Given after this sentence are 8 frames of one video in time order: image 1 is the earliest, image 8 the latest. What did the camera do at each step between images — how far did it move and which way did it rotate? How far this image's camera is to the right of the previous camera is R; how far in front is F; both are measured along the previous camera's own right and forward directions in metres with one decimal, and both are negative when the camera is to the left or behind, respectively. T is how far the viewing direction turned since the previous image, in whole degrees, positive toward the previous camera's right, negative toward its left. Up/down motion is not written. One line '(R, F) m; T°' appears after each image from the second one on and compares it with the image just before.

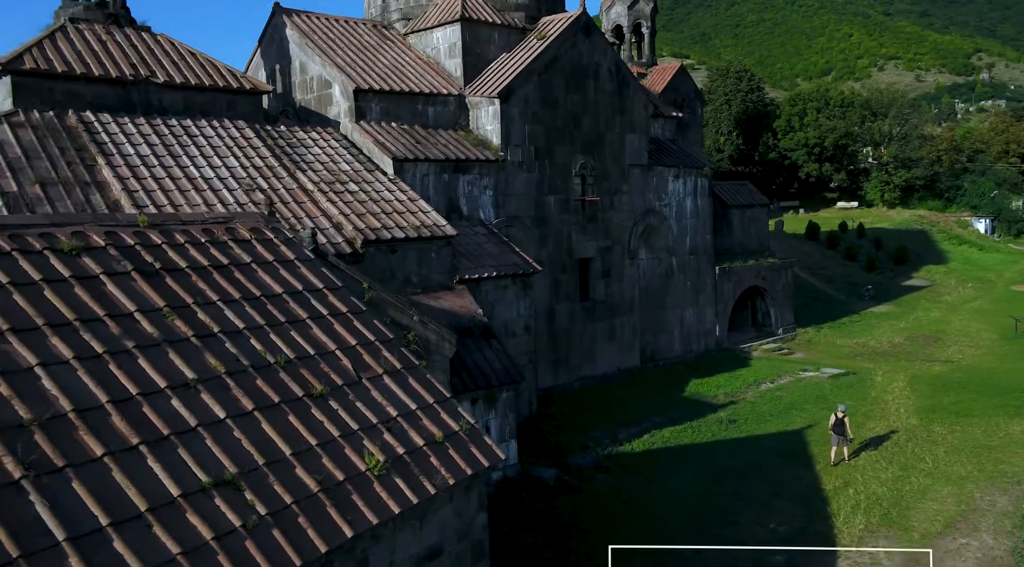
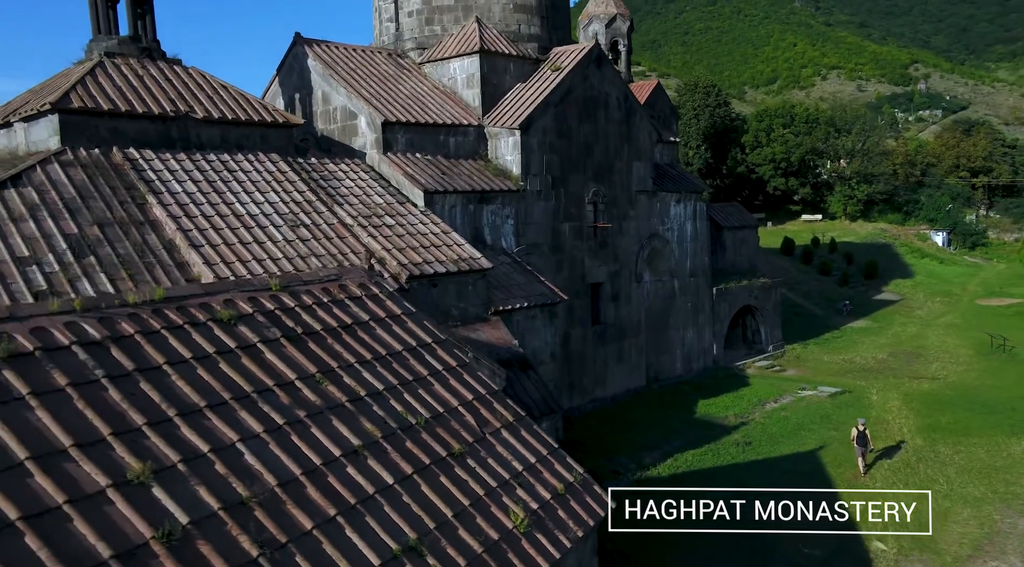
(-1.1, -0.3) m; +4°
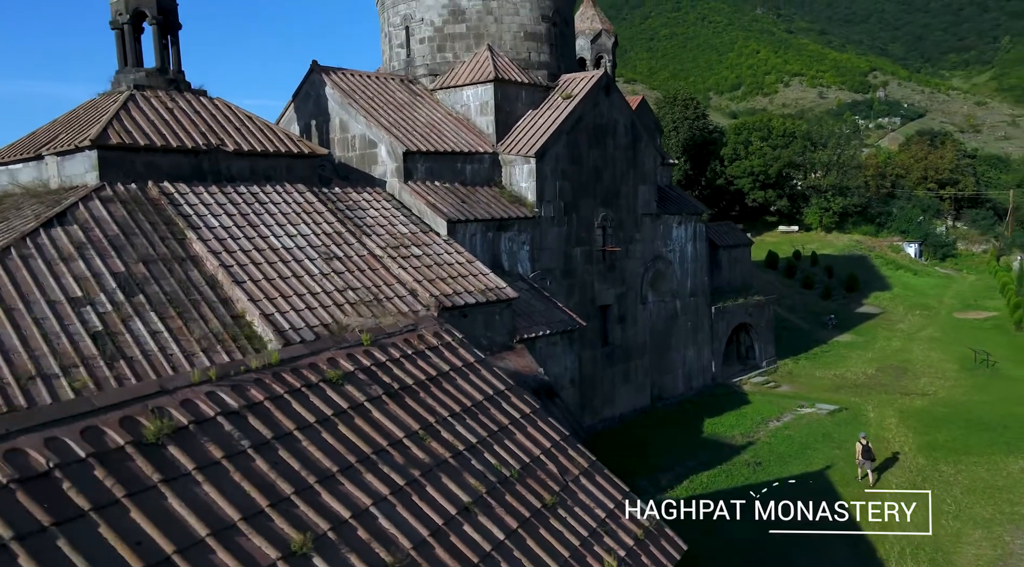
(-0.8, -0.2) m; +2°
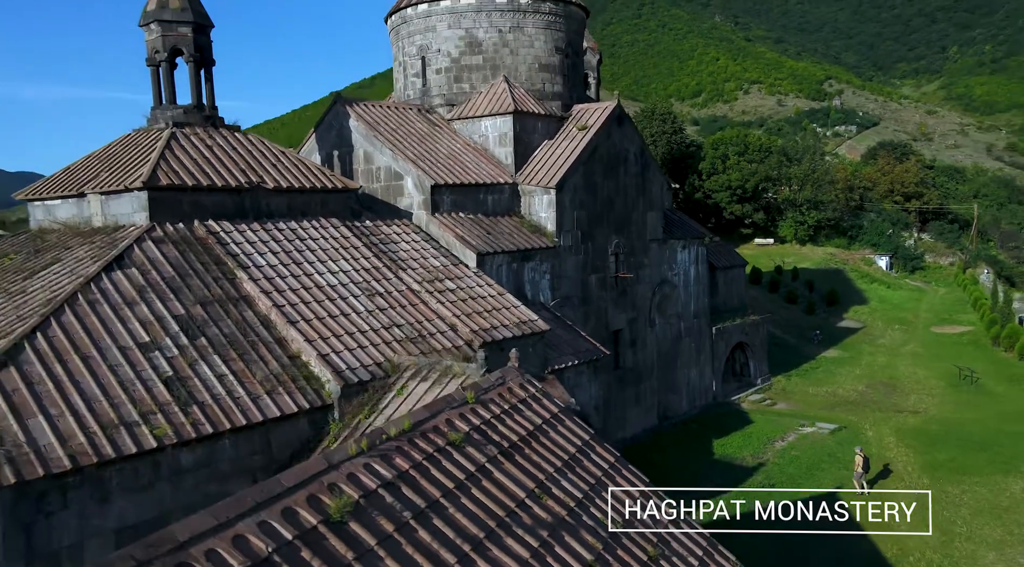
(-1.0, -0.3) m; +3°
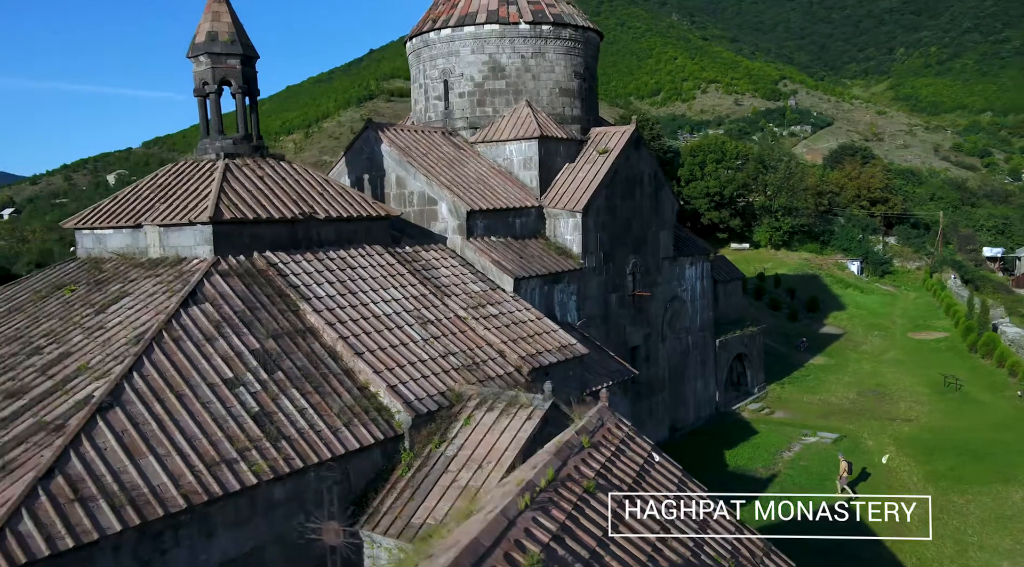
(-1.2, -0.4) m; +3°
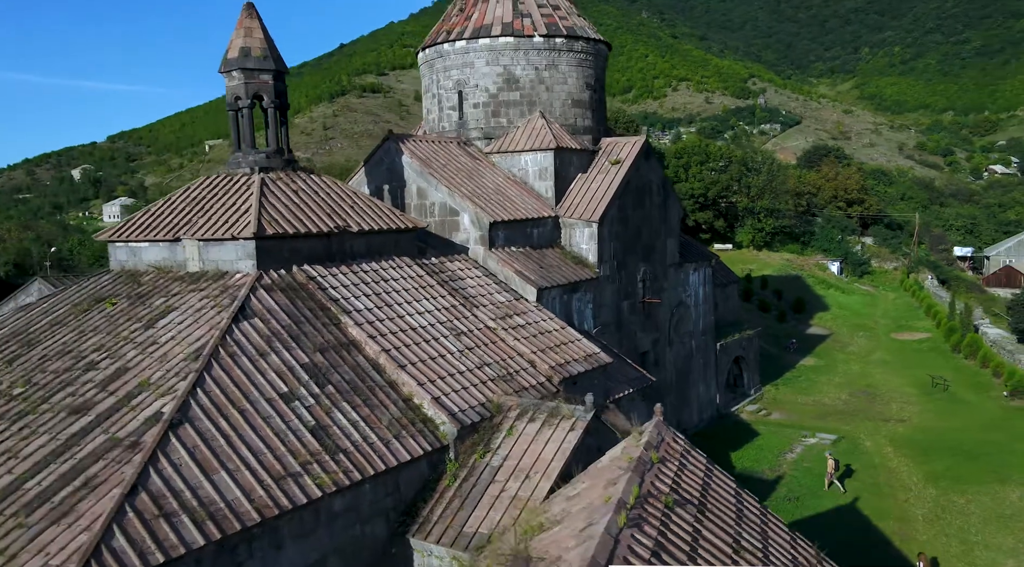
(-0.8, -0.3) m; +2°
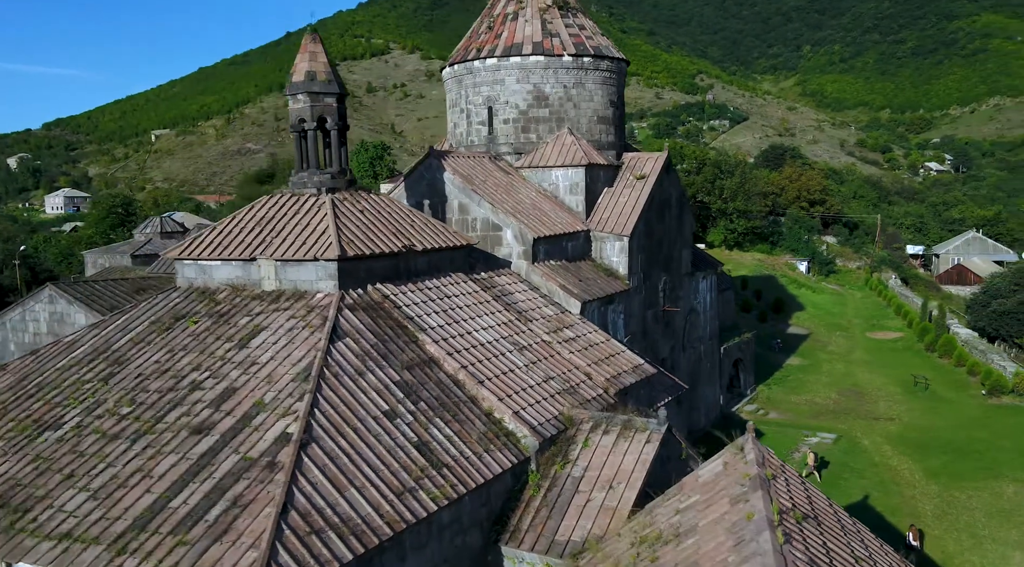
(-1.5, -0.5) m; +4°
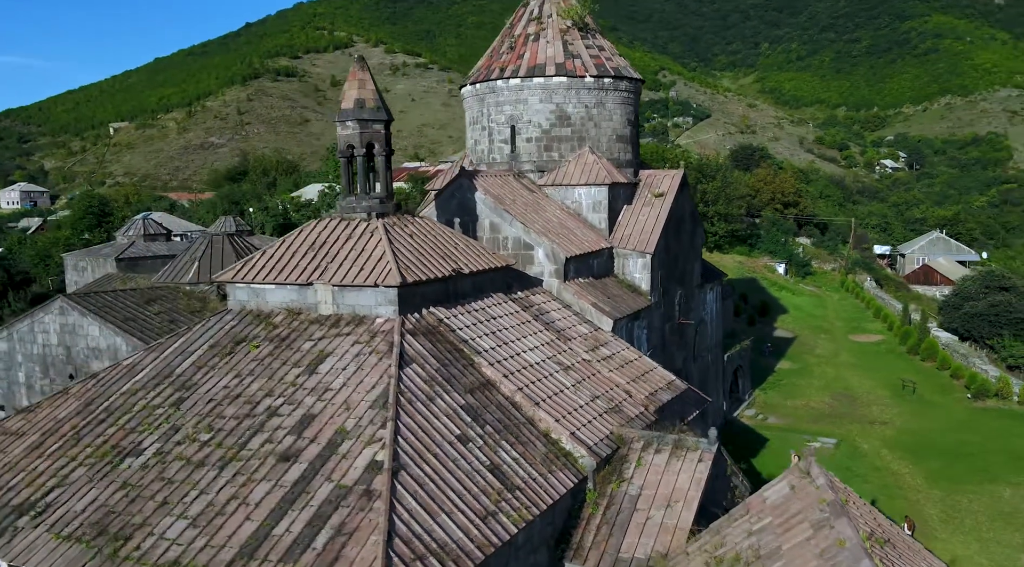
(-1.2, -0.4) m; +3°
